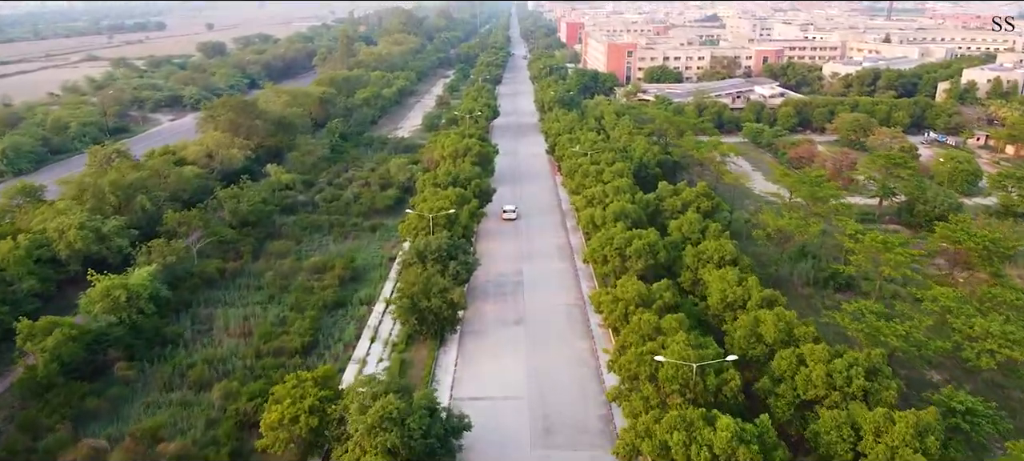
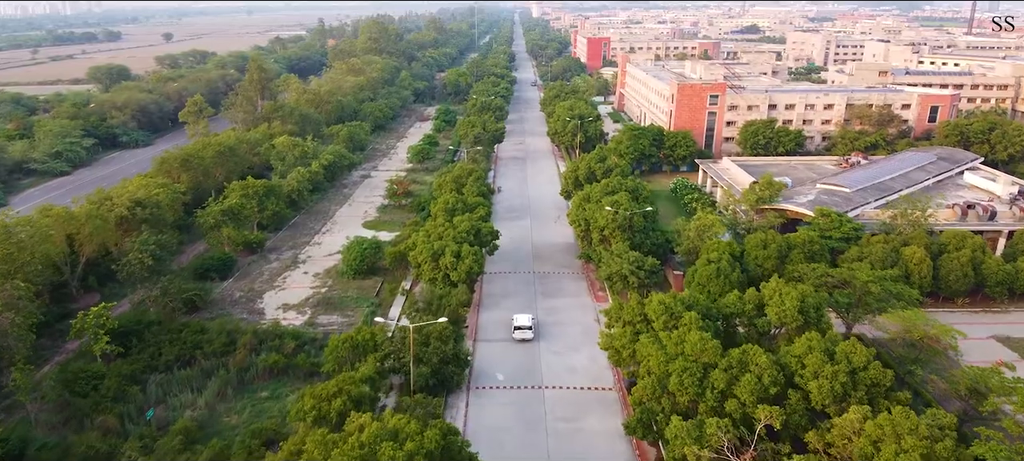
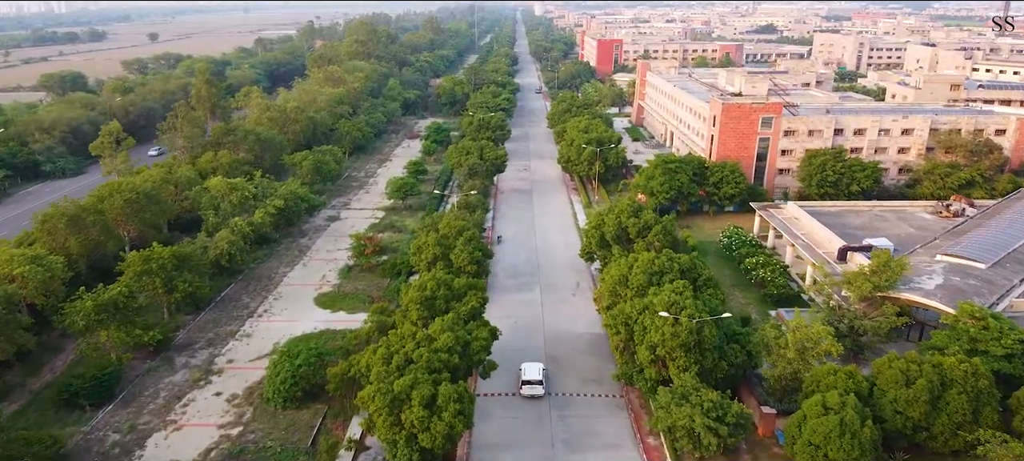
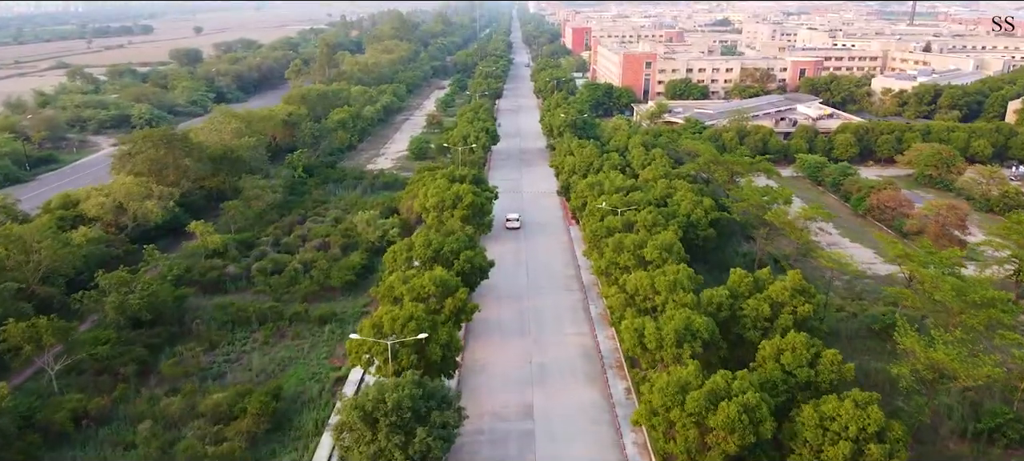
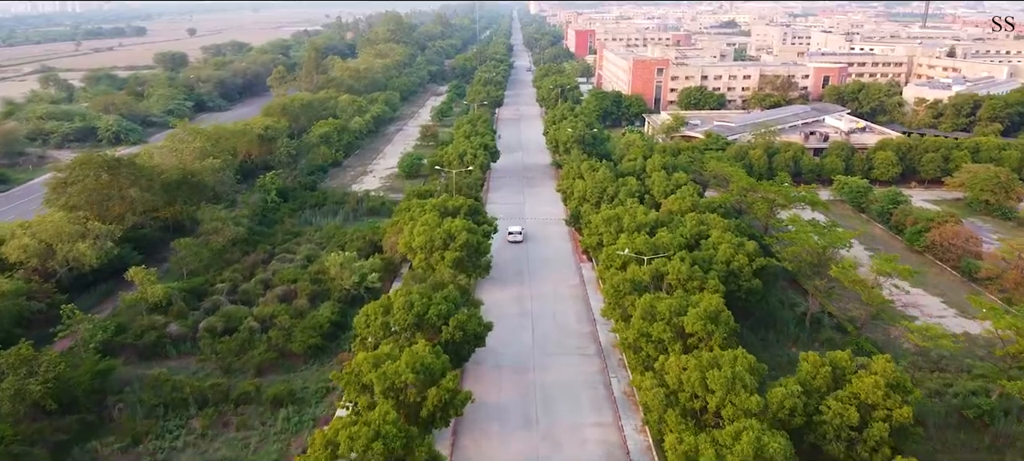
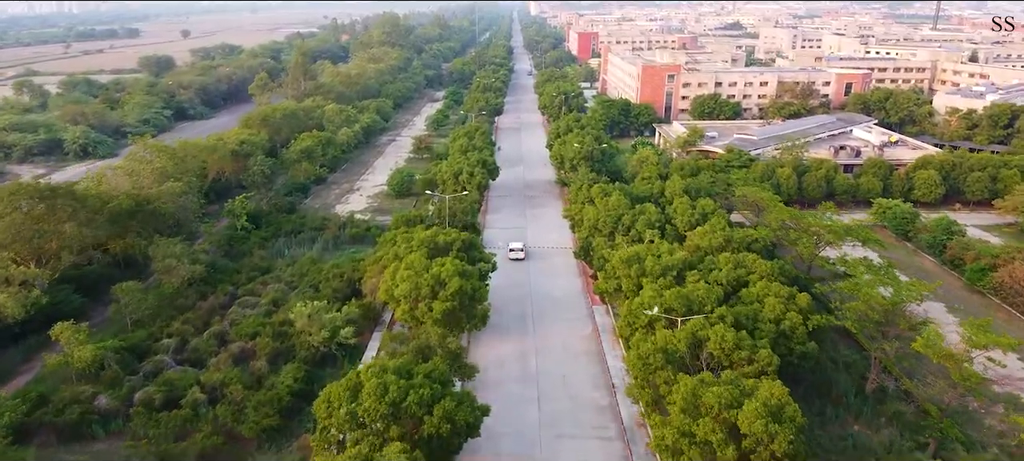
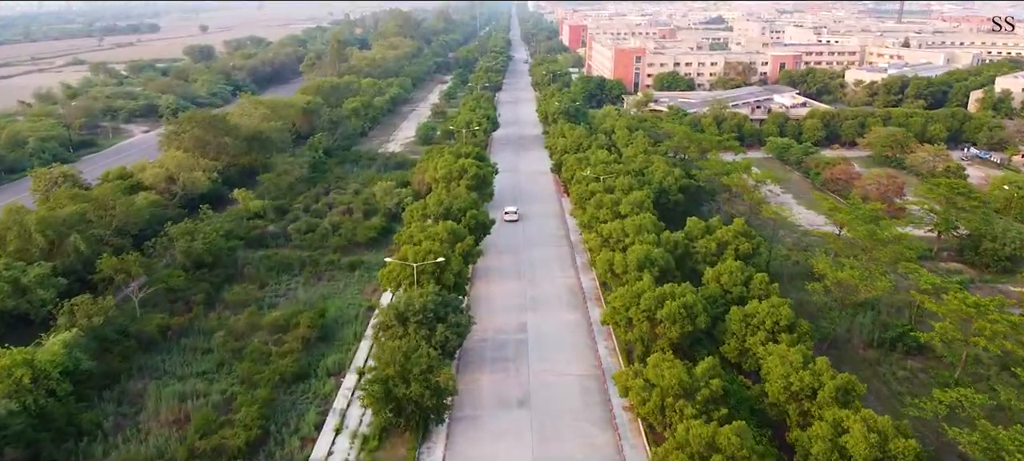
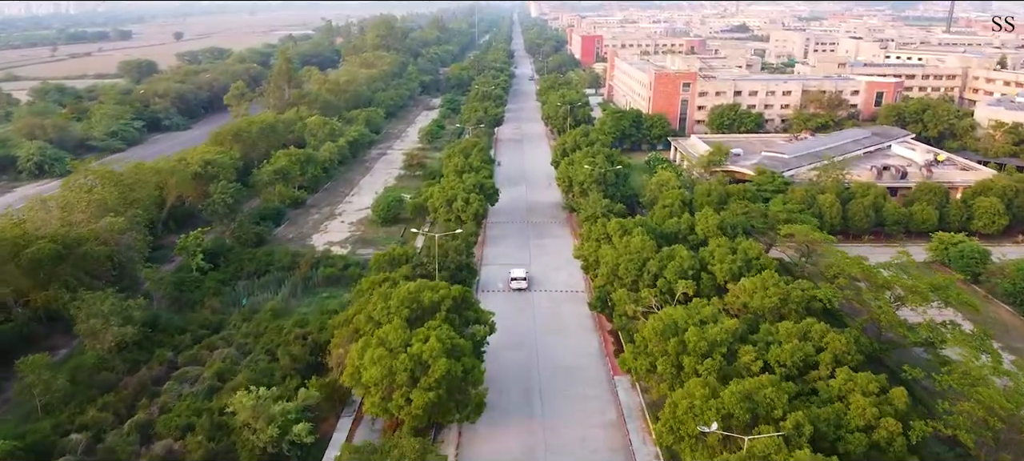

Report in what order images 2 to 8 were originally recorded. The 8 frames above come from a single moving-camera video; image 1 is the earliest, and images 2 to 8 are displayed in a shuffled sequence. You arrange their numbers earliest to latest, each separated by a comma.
7, 4, 5, 6, 8, 2, 3
